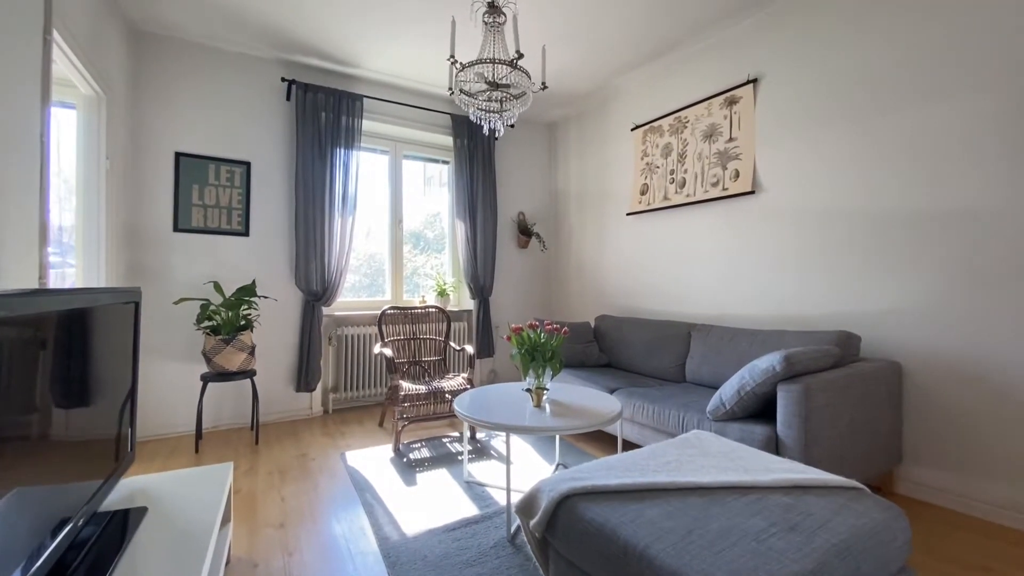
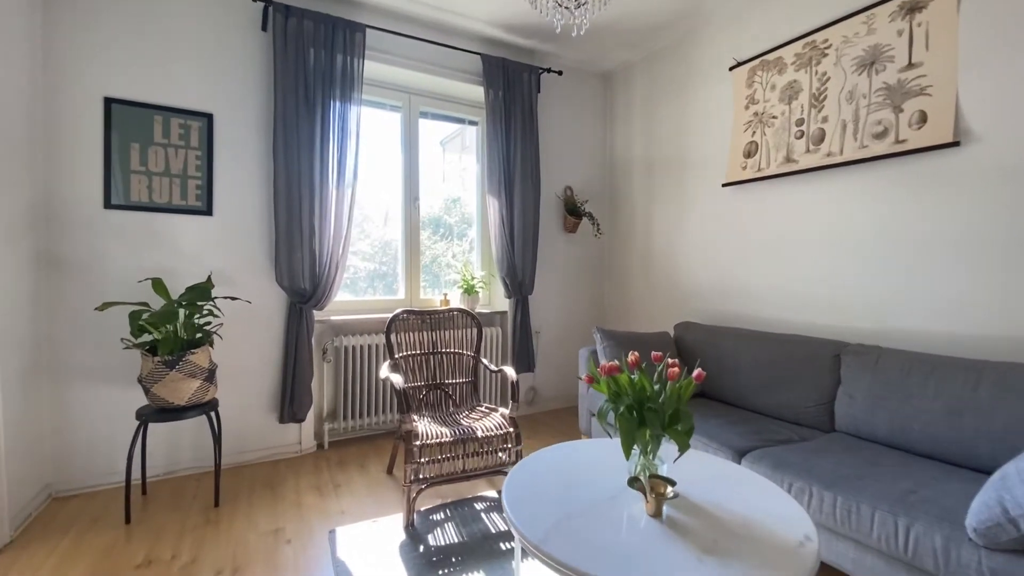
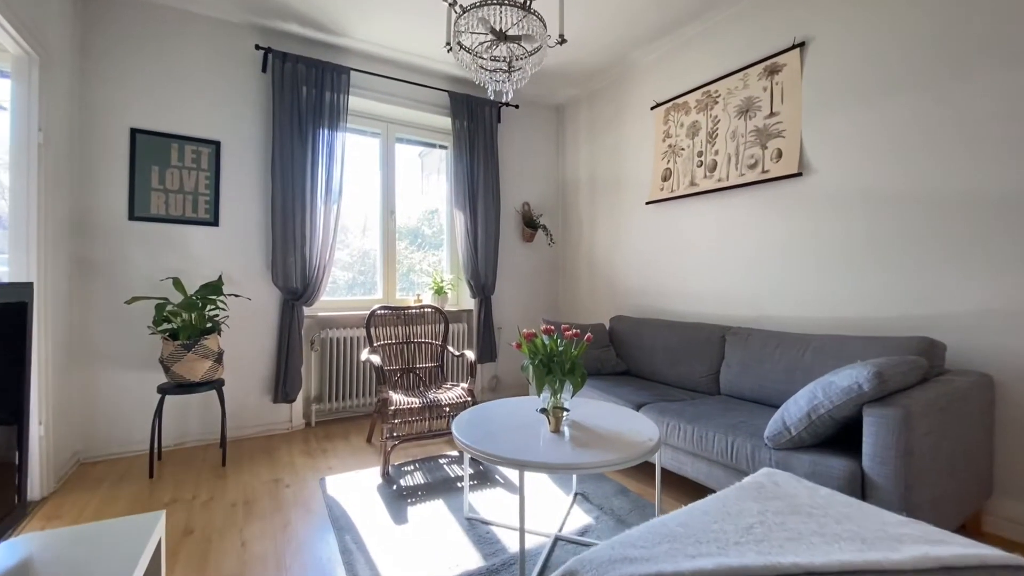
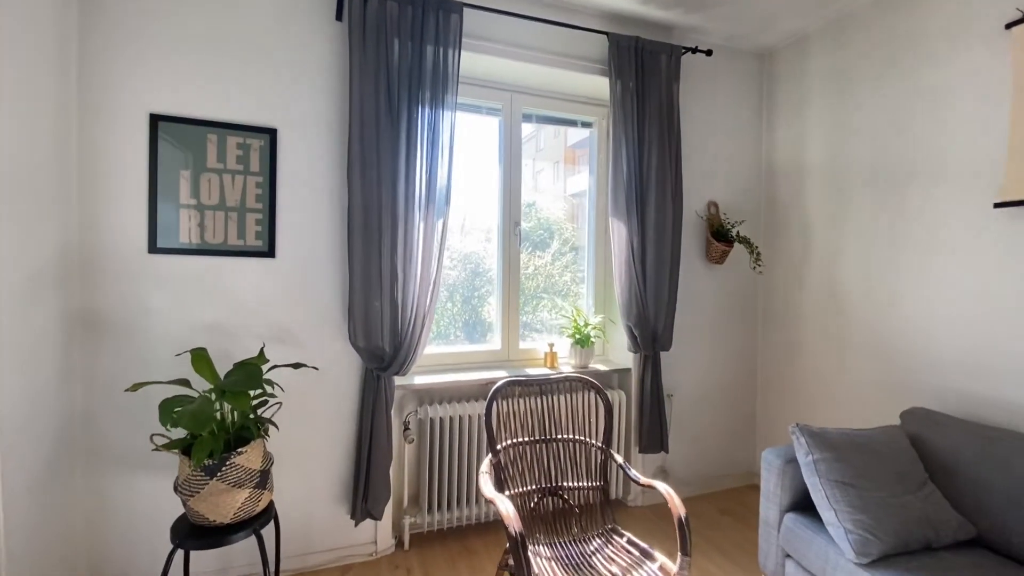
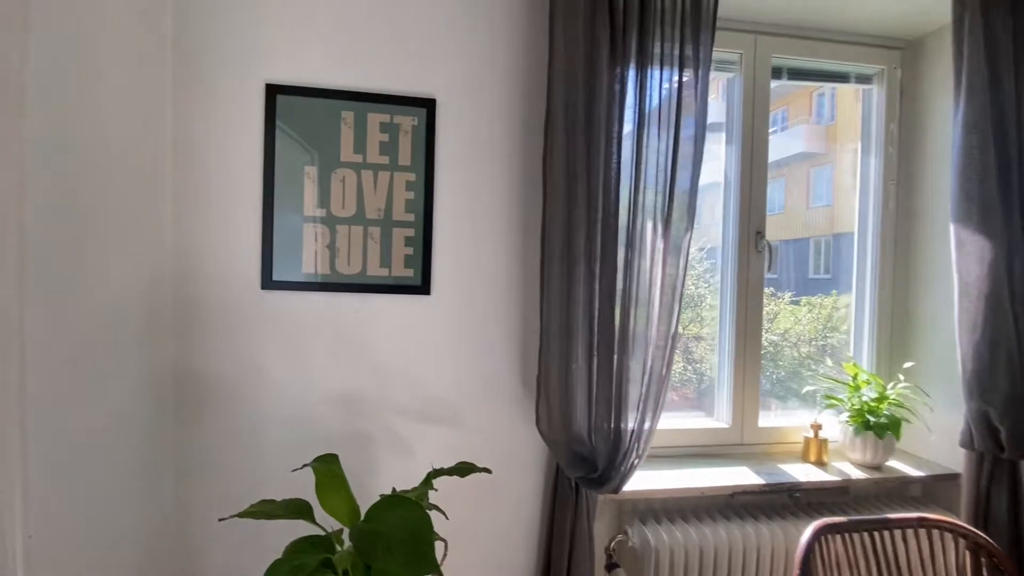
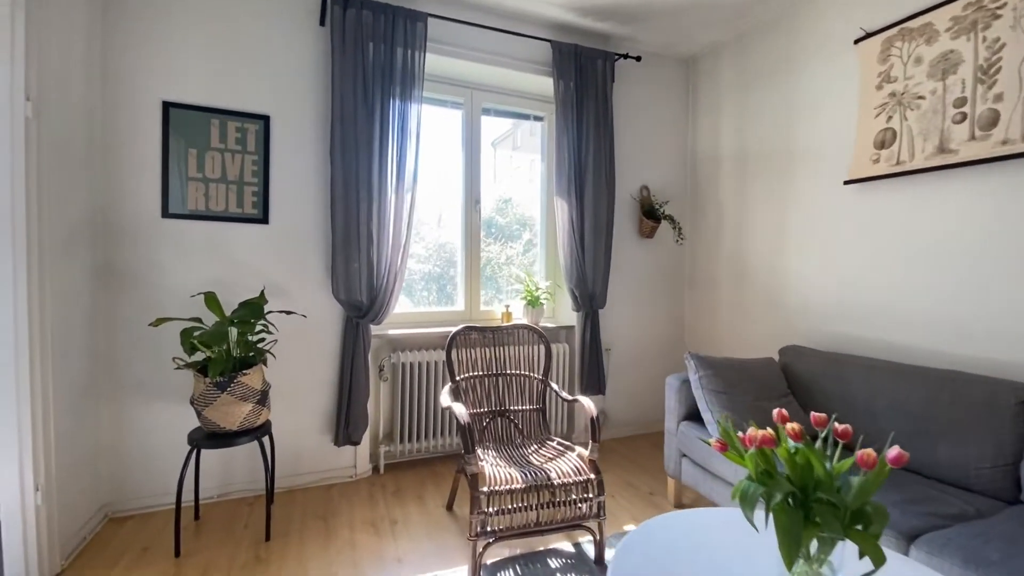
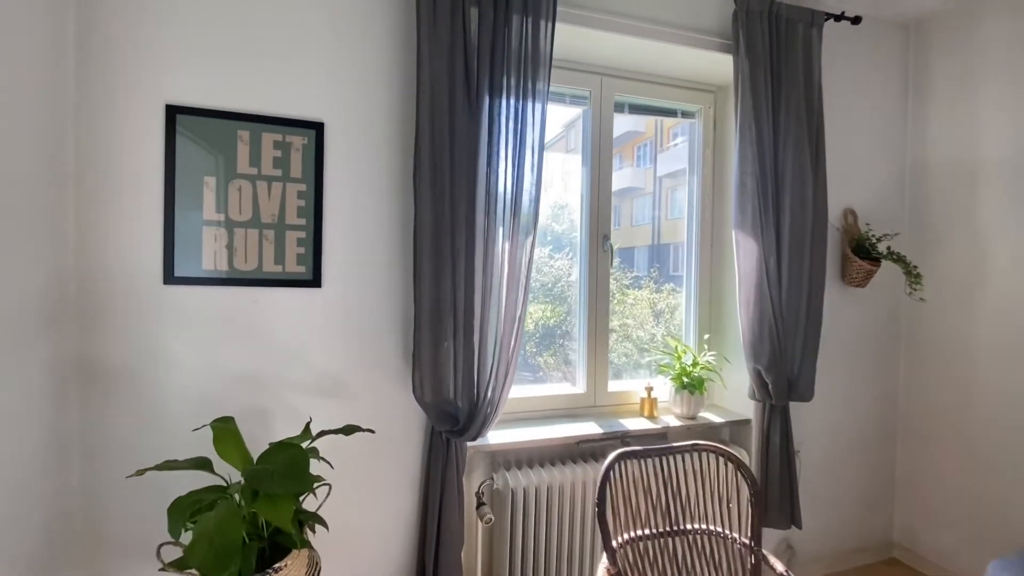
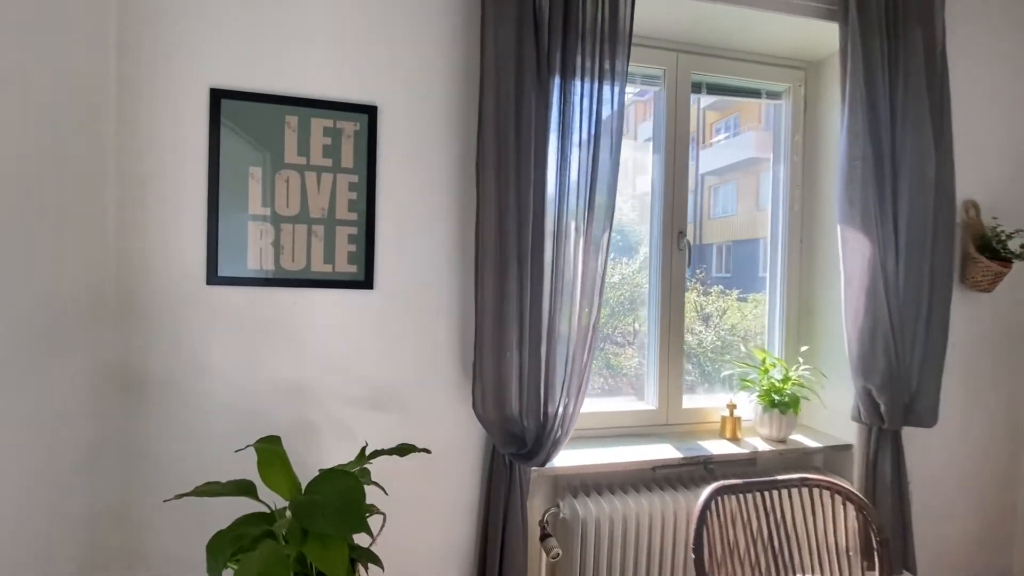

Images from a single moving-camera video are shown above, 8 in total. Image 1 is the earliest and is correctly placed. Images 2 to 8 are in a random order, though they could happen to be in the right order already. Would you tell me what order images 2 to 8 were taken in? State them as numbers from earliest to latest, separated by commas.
3, 2, 6, 4, 7, 8, 5
